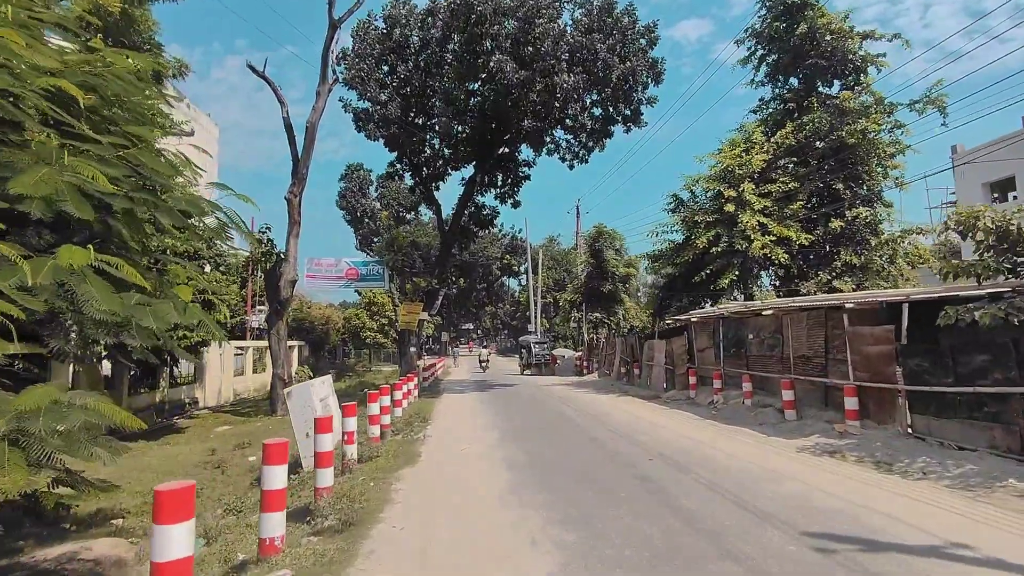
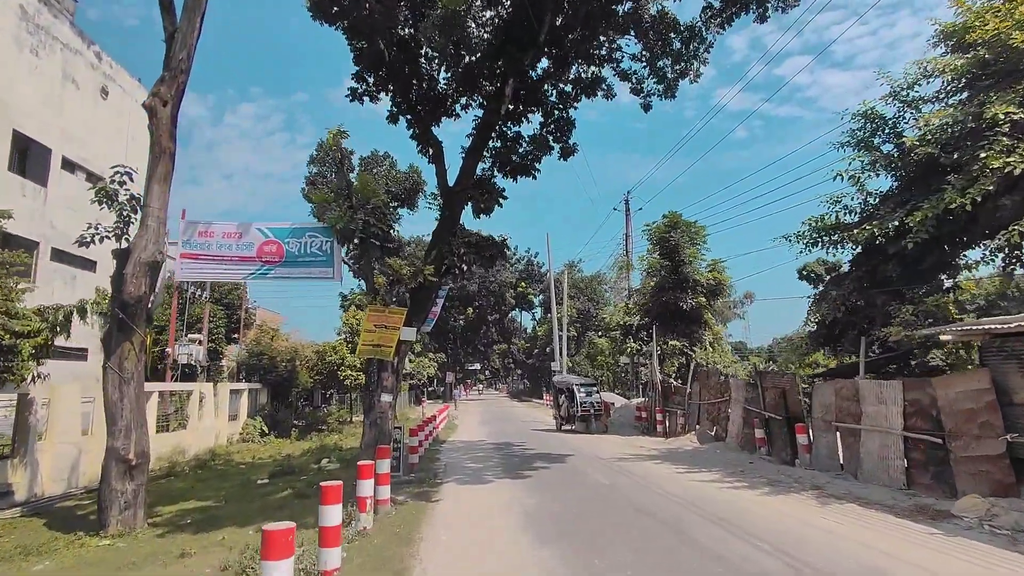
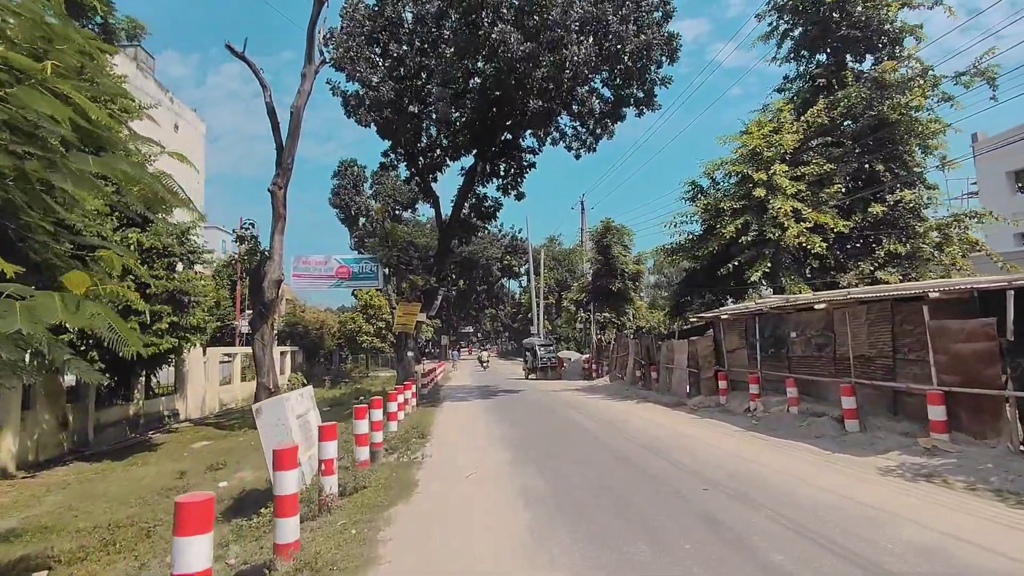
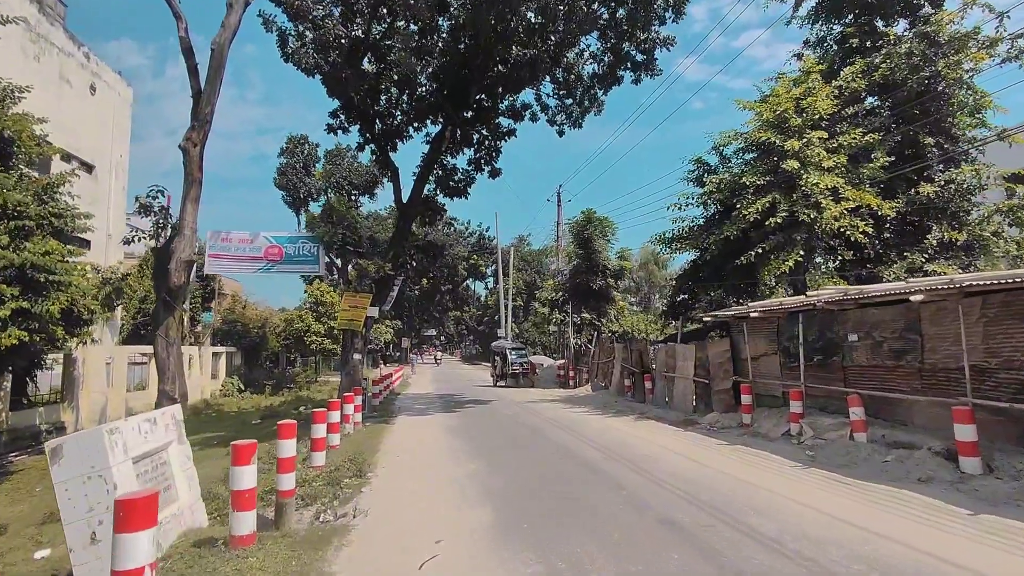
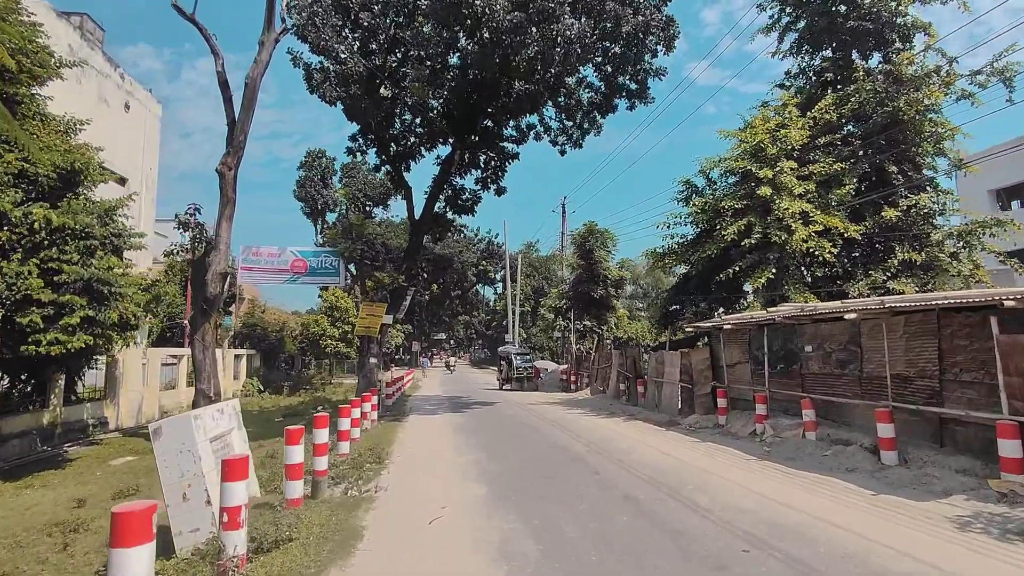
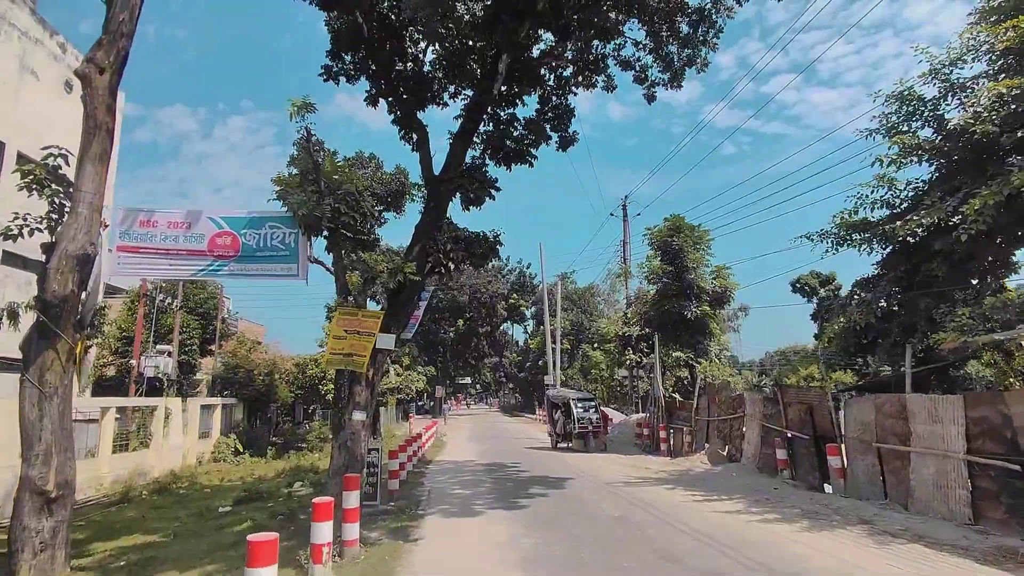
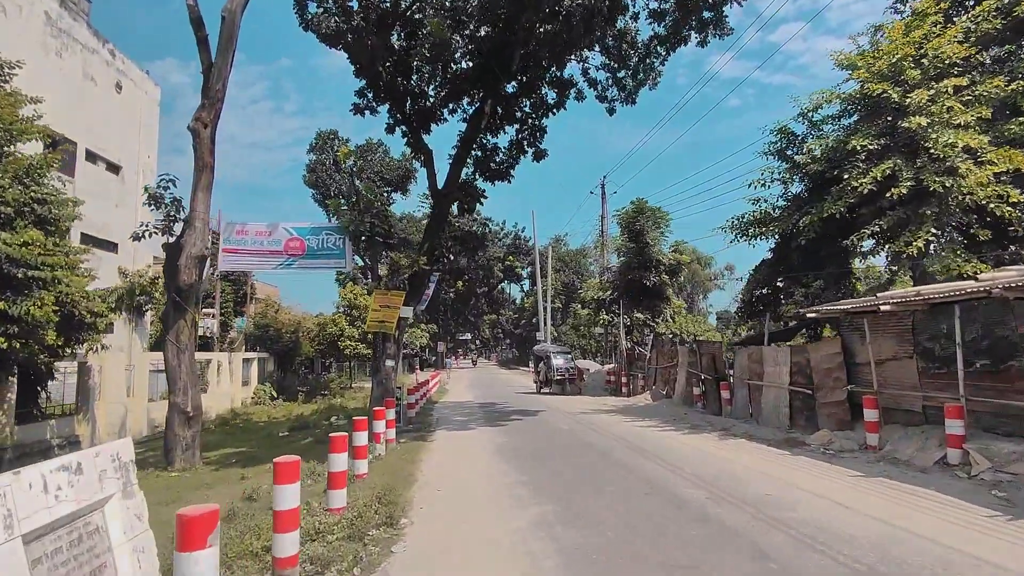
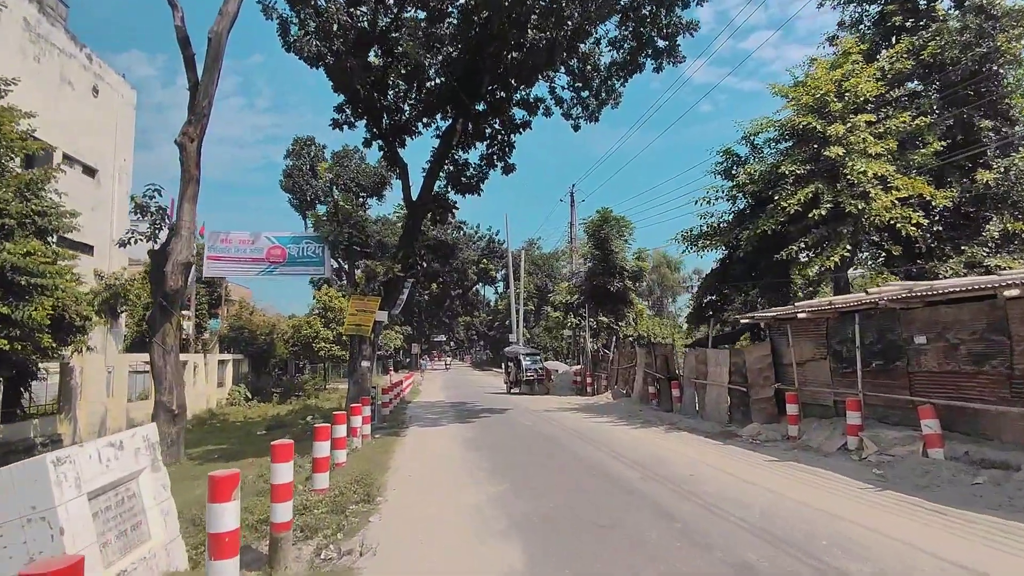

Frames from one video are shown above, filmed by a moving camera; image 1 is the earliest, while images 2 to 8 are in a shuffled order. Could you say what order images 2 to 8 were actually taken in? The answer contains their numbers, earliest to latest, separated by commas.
3, 5, 4, 8, 7, 2, 6
